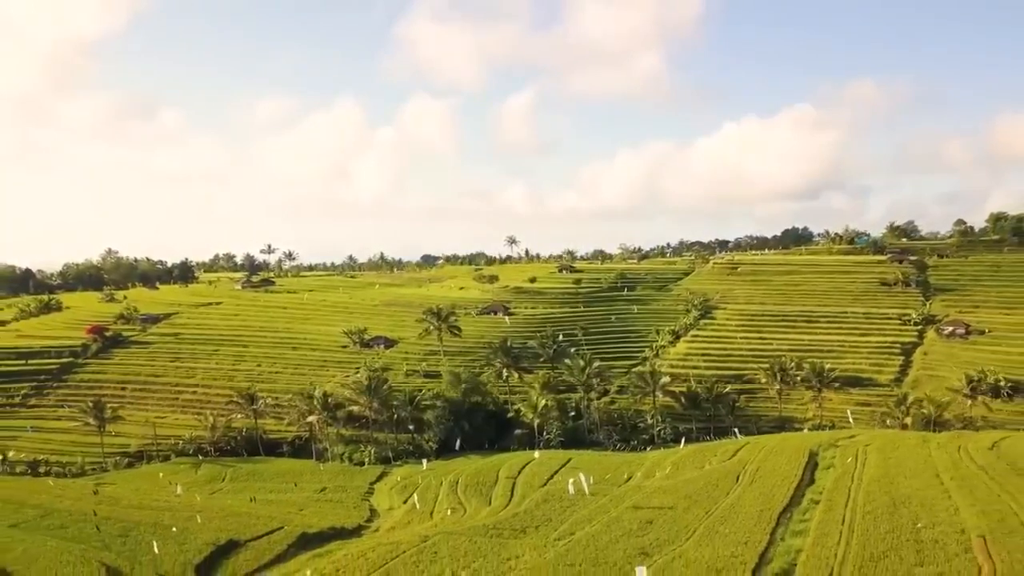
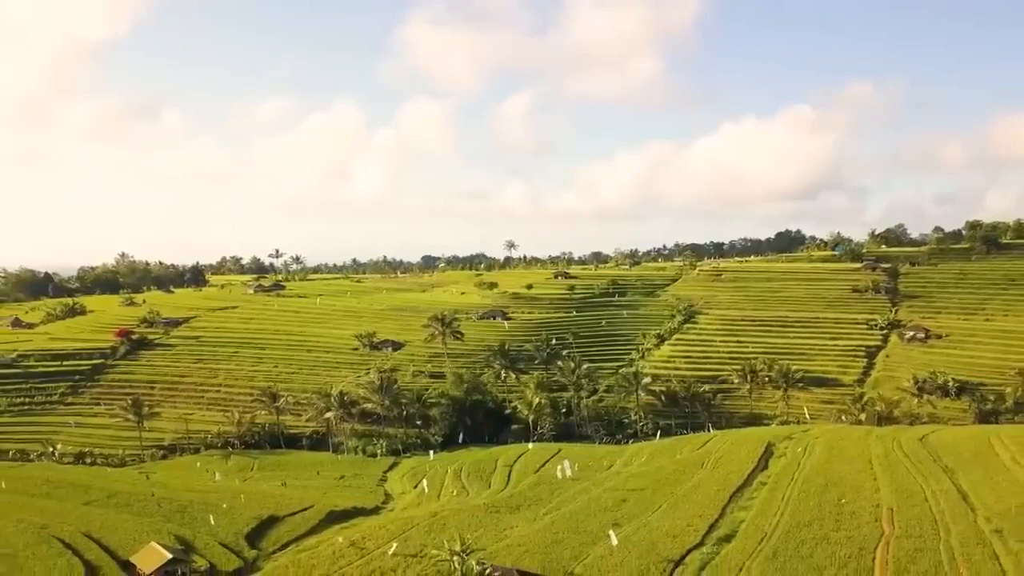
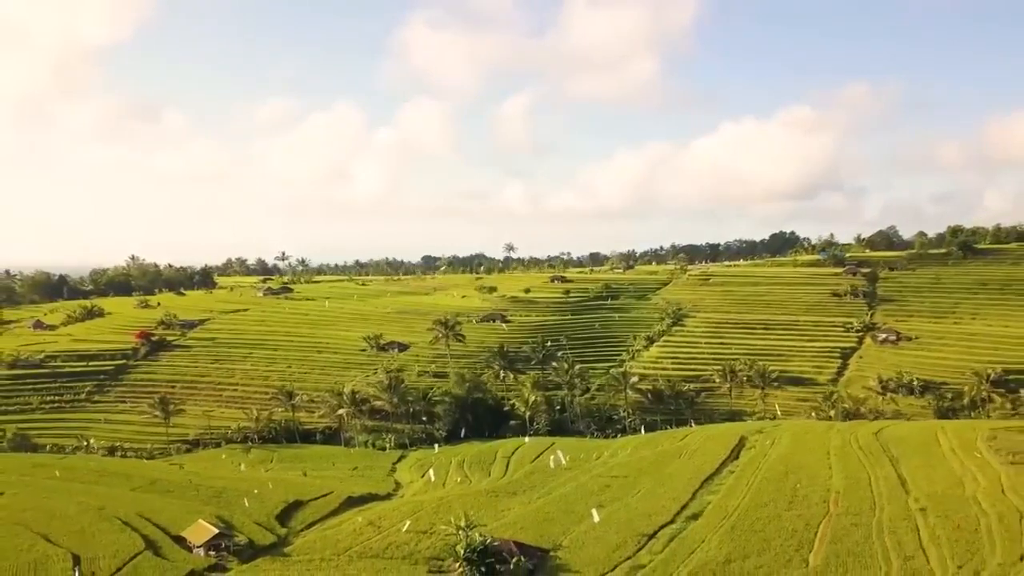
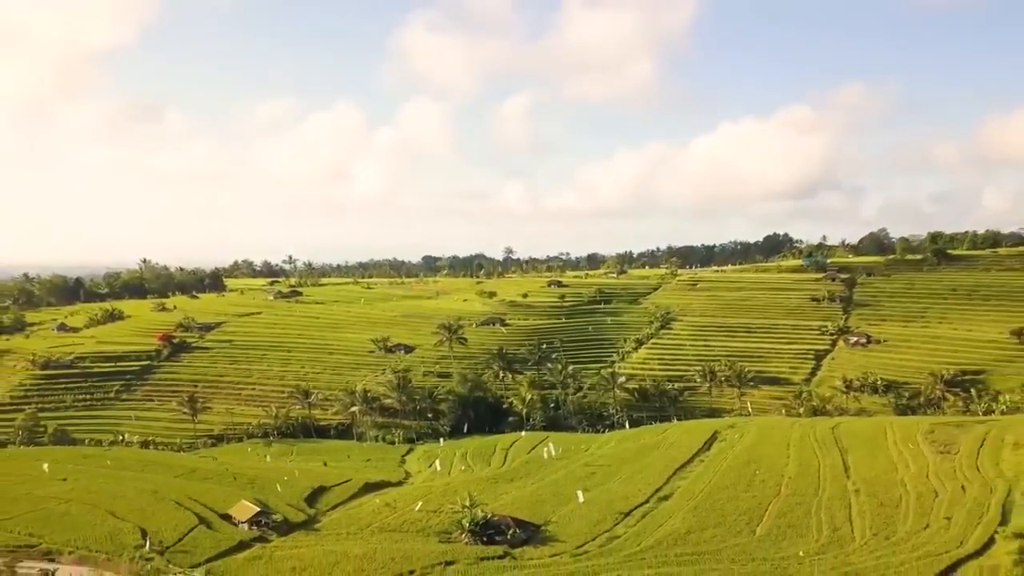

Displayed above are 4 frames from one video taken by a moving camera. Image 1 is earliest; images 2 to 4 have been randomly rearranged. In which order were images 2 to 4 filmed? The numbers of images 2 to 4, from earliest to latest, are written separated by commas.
2, 3, 4
